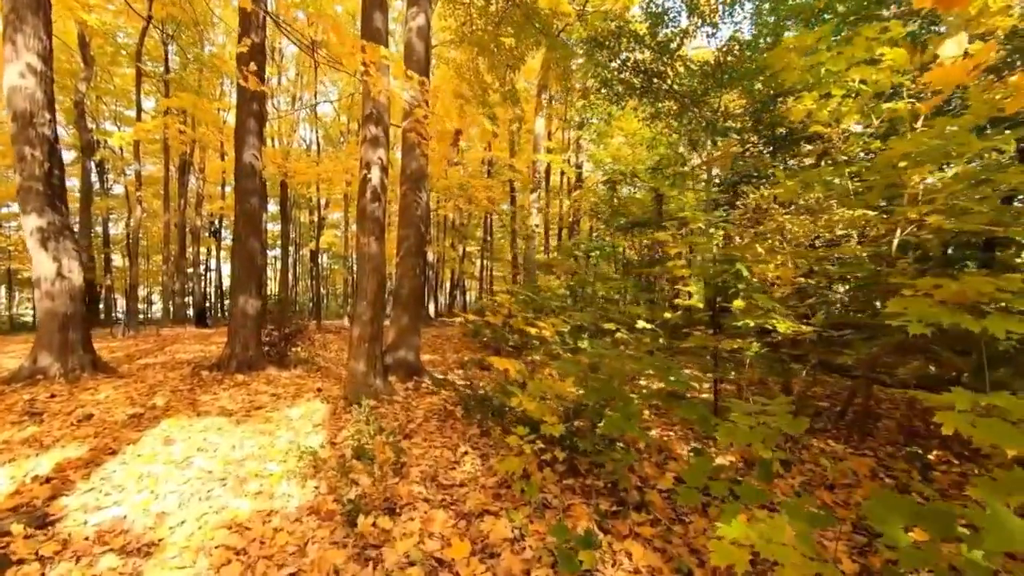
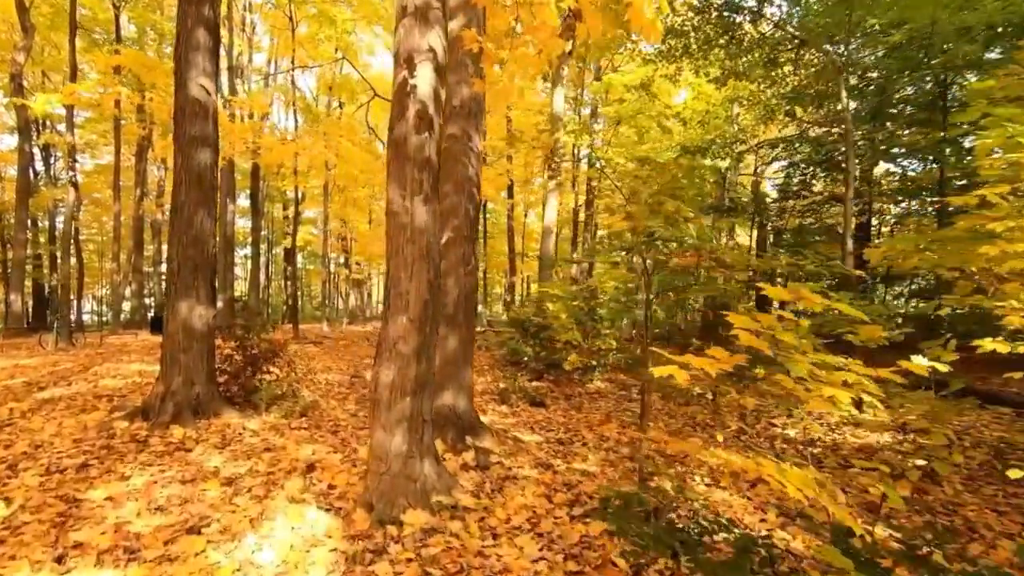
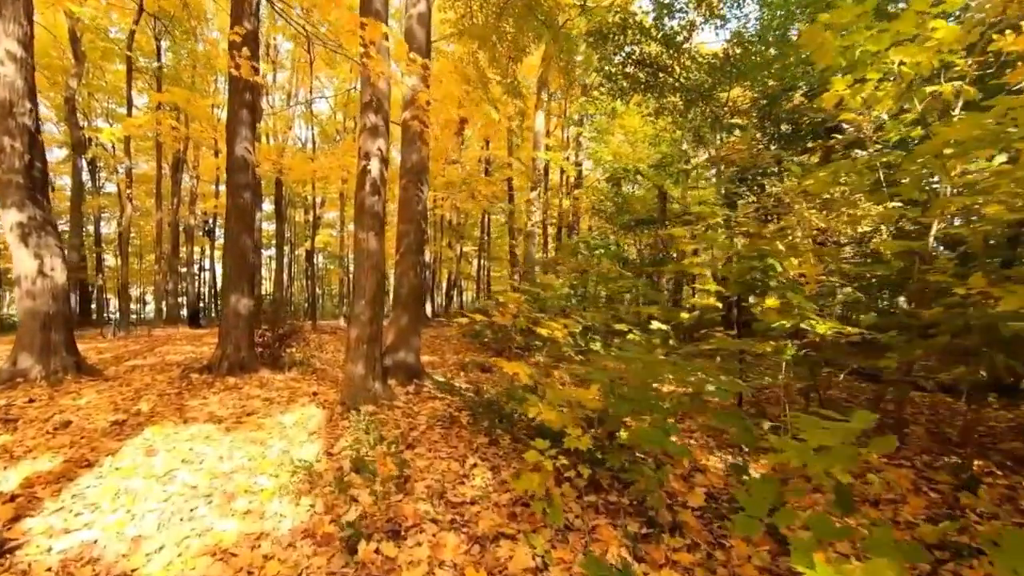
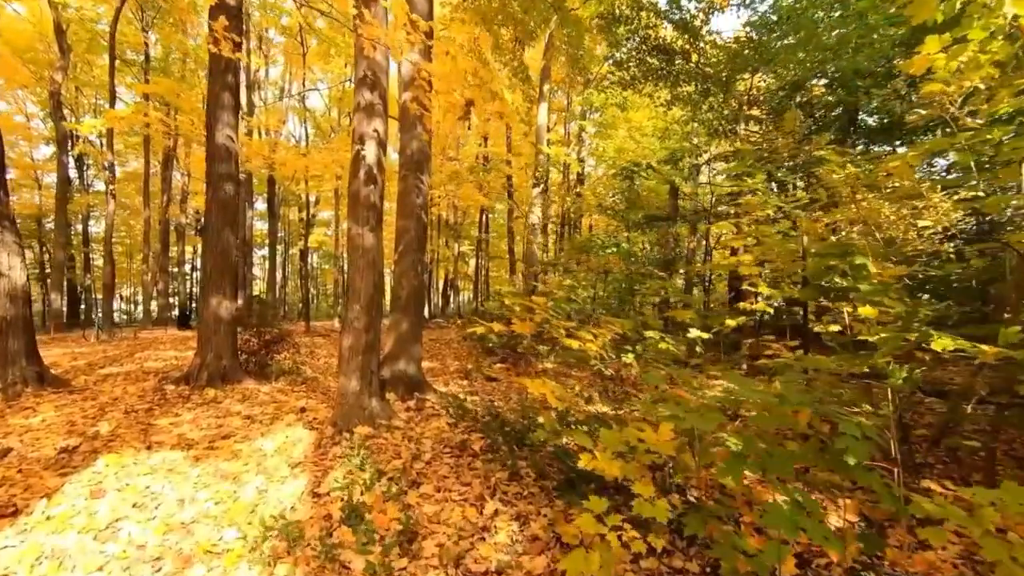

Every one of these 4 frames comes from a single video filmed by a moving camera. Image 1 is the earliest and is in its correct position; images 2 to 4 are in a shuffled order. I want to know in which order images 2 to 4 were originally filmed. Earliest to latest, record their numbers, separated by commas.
3, 4, 2
